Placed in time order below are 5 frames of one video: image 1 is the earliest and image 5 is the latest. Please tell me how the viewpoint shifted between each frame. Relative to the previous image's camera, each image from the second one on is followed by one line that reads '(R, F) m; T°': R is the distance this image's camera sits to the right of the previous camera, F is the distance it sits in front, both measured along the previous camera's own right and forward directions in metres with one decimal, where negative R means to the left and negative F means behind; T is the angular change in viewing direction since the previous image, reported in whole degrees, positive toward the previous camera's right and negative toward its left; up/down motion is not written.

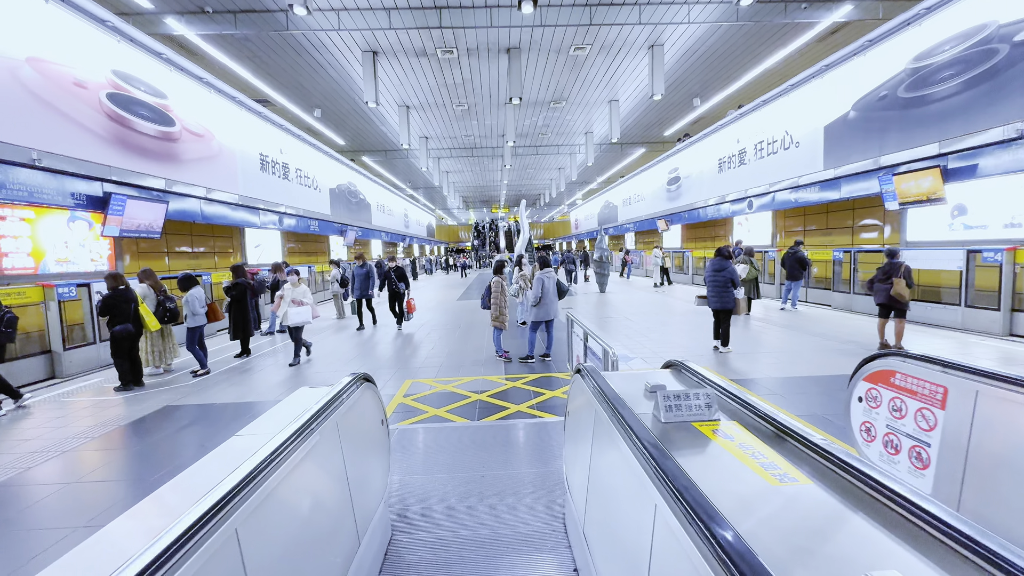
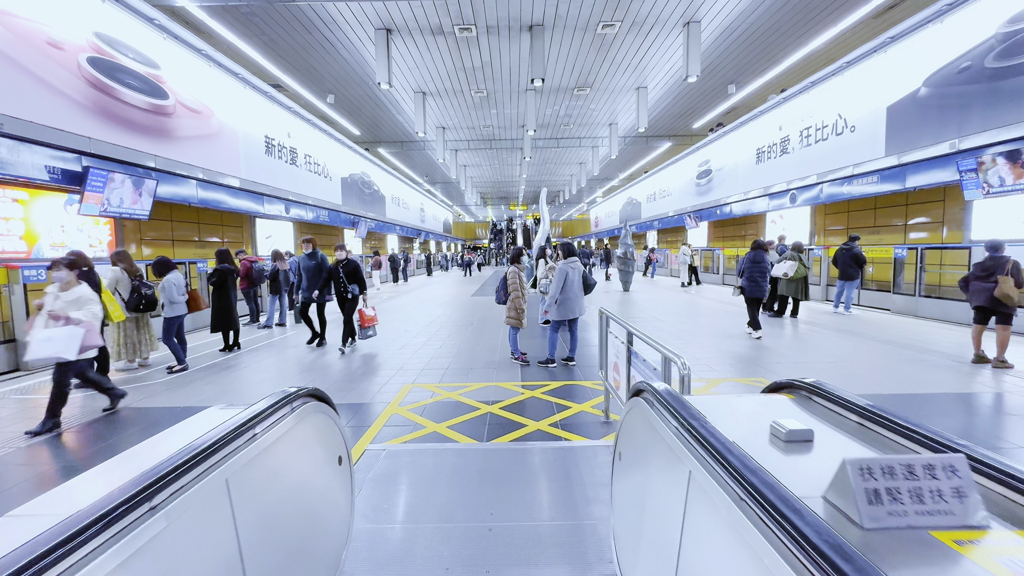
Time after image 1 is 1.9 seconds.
(0.0, +0.7) m; -2°
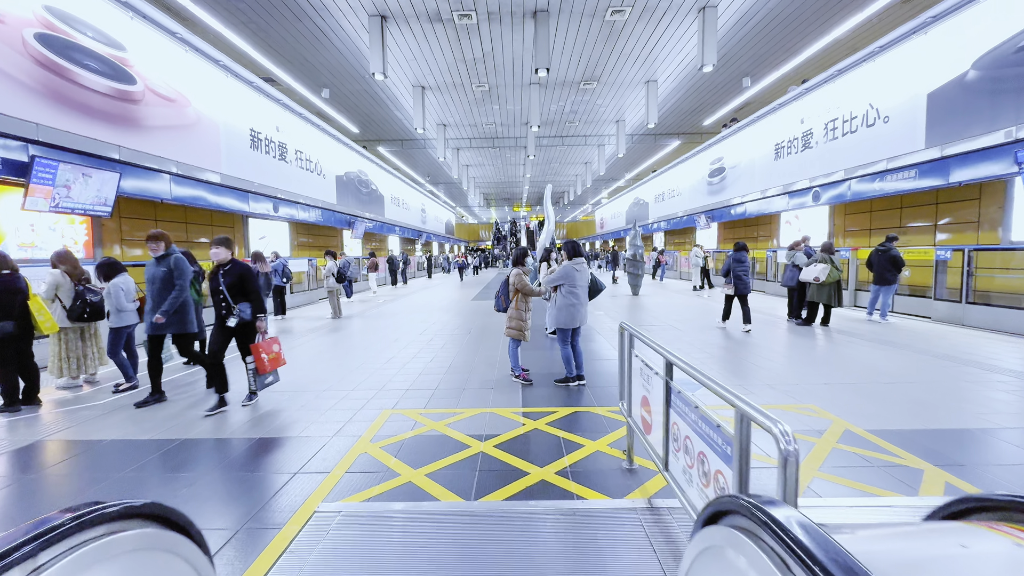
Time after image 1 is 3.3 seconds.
(0.0, +0.6) m; -1°
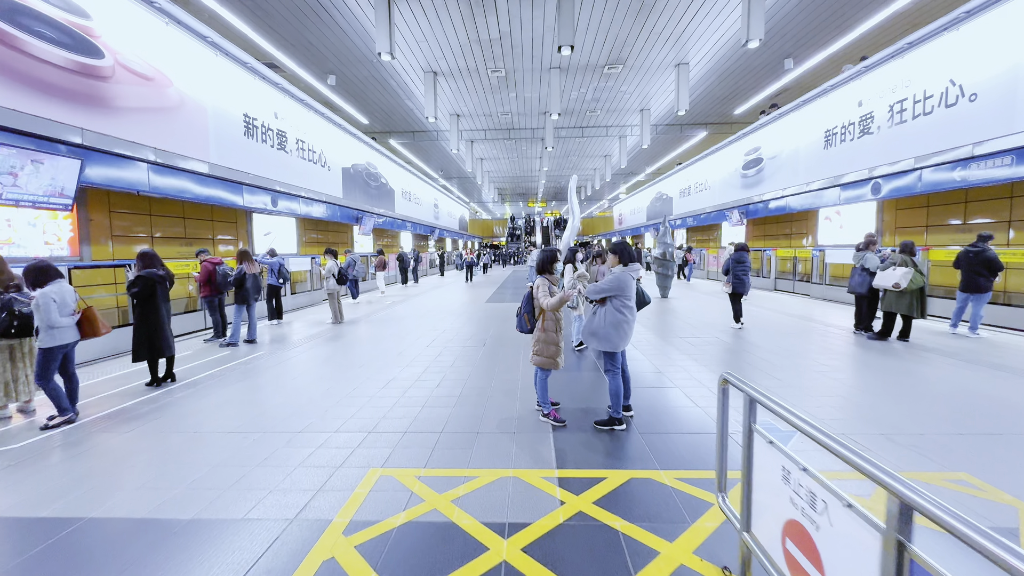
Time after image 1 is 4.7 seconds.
(-0.1, +0.9) m; -2°
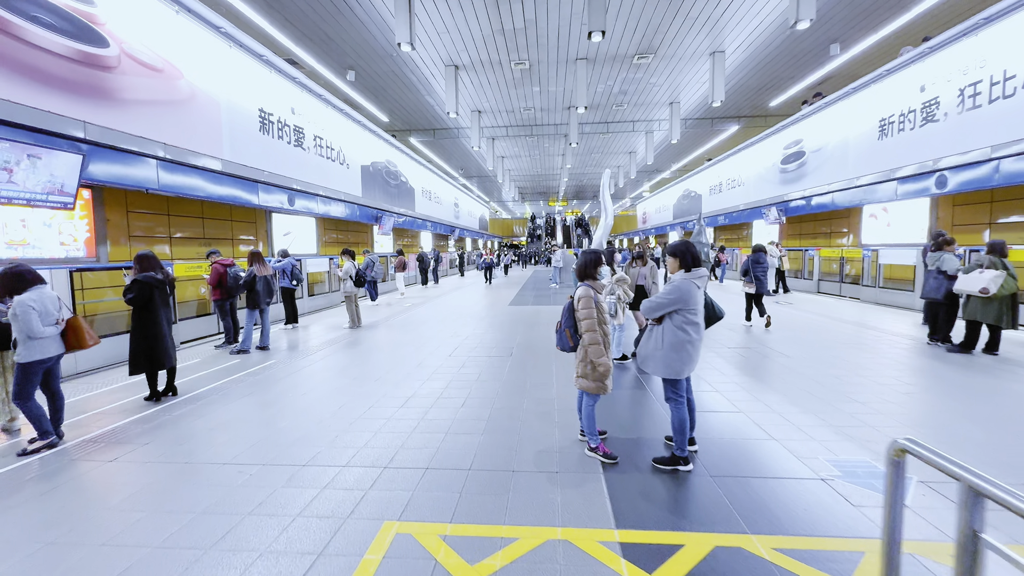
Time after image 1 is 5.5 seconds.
(-0.1, +0.5) m; -2°
